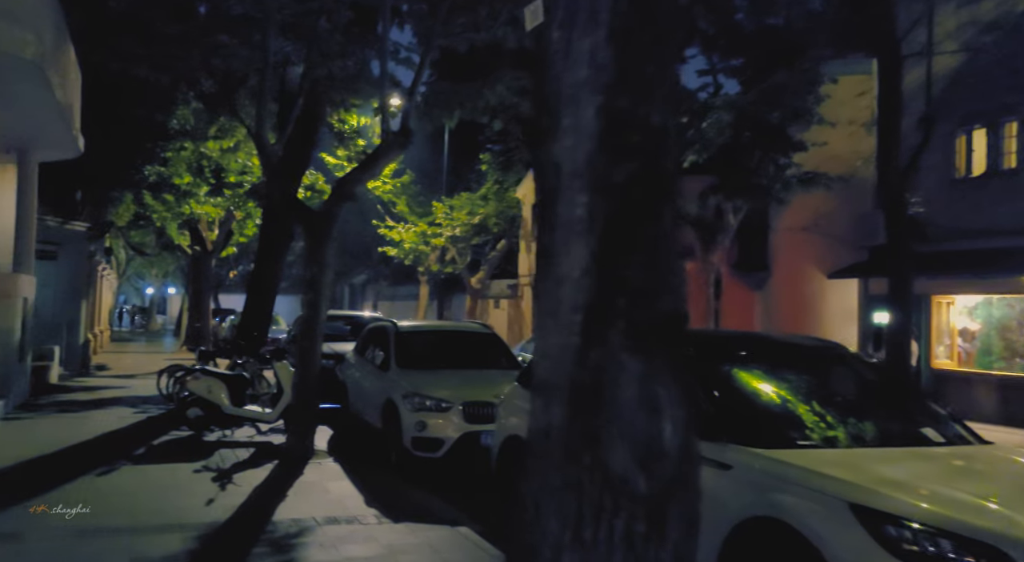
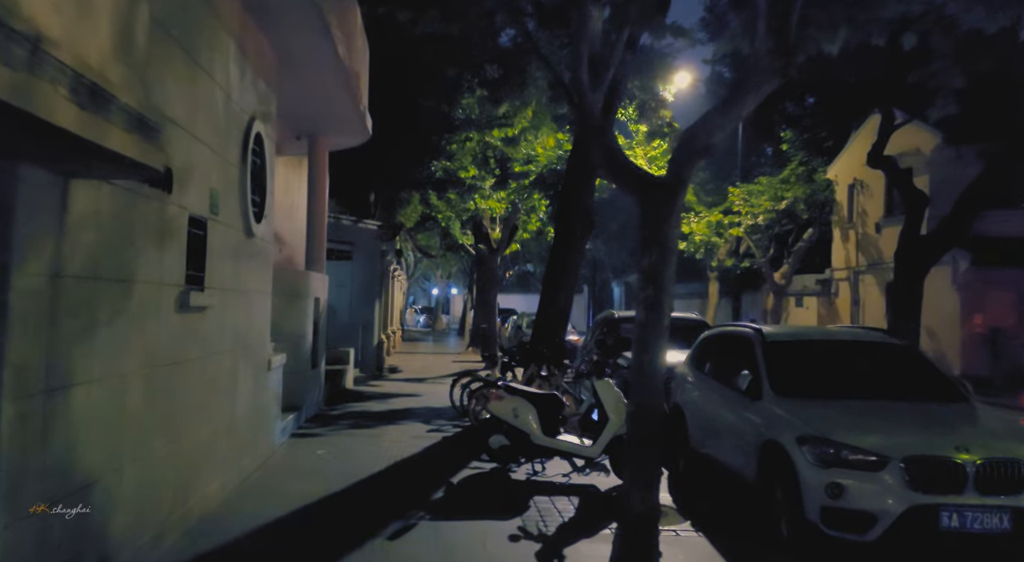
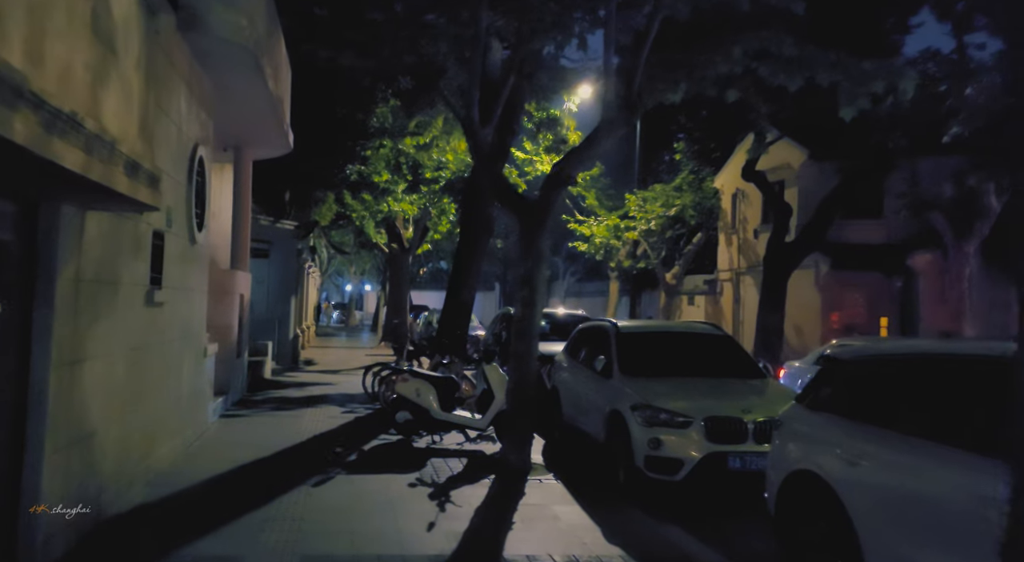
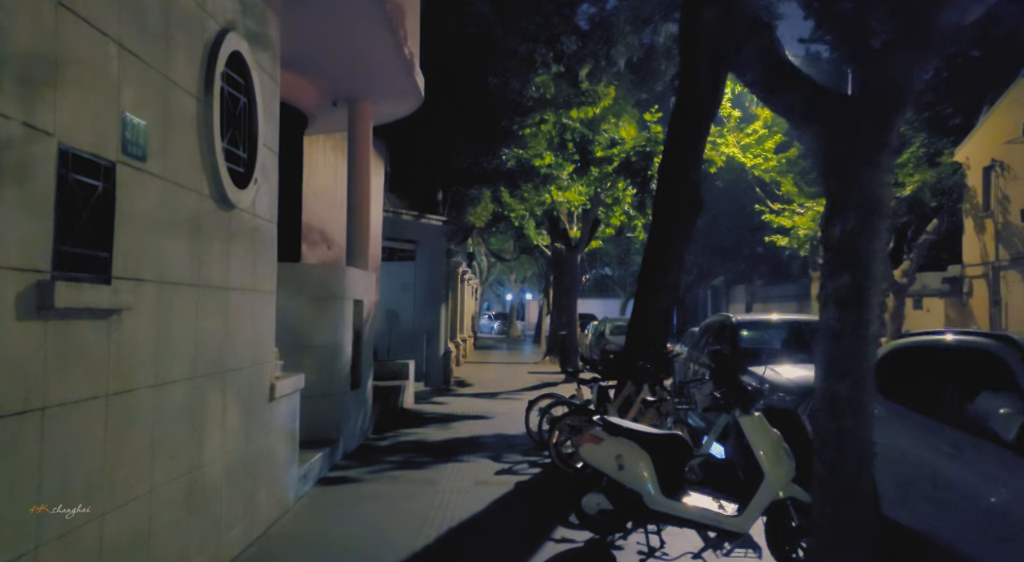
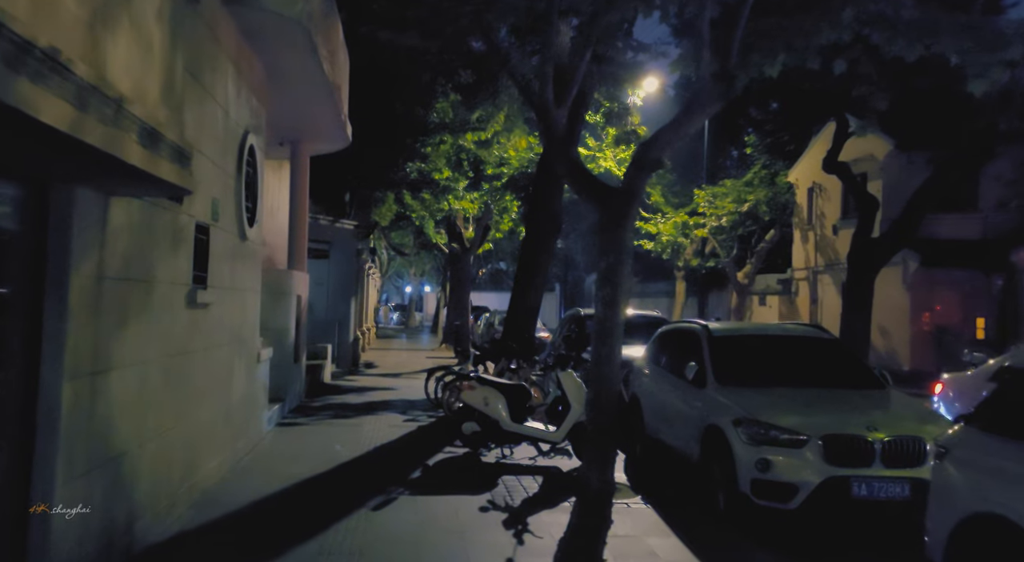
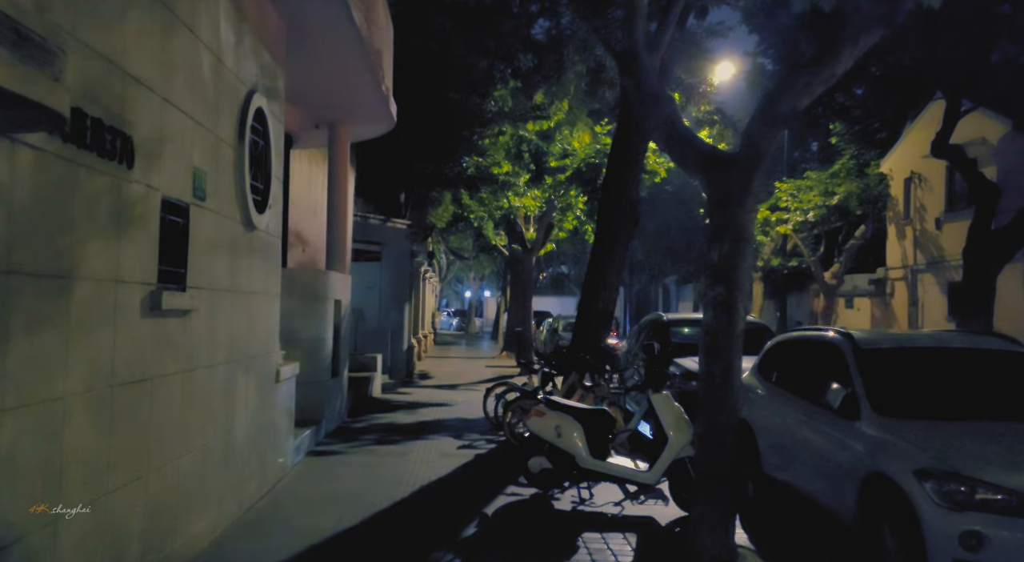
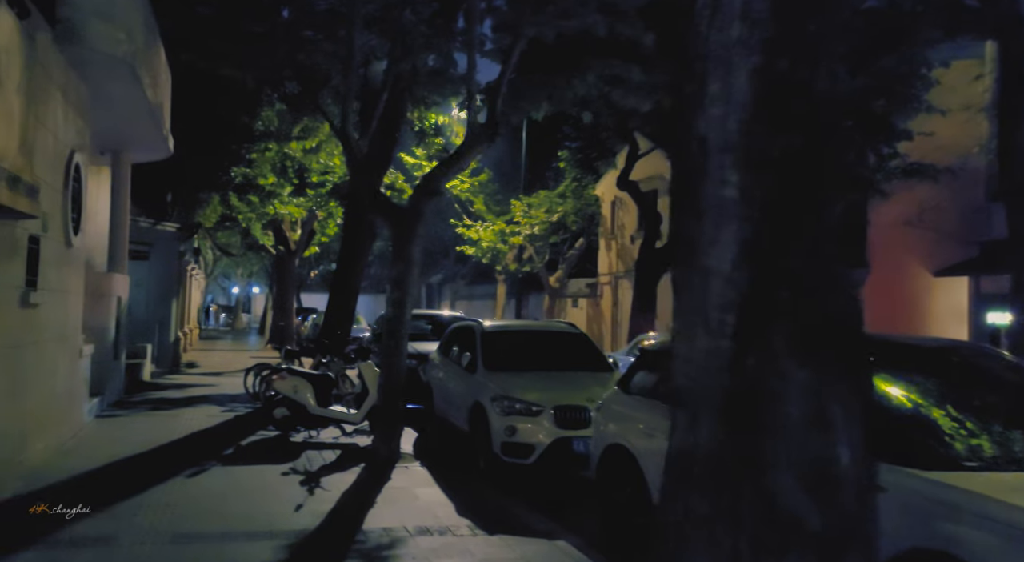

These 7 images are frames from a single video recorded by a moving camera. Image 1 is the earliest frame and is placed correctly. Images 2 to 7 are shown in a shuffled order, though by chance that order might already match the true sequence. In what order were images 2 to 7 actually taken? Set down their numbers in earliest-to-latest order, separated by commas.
7, 3, 5, 2, 6, 4
